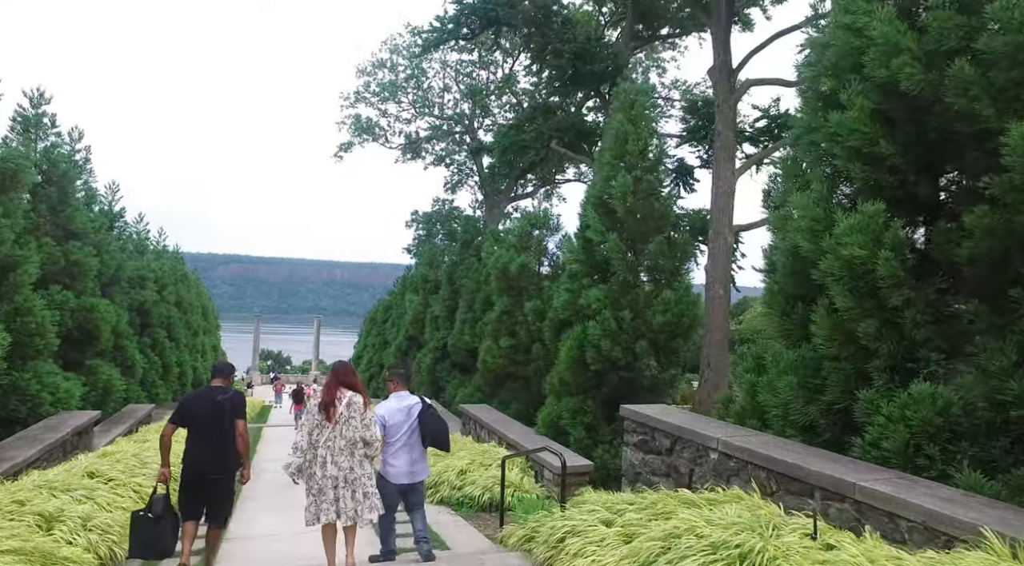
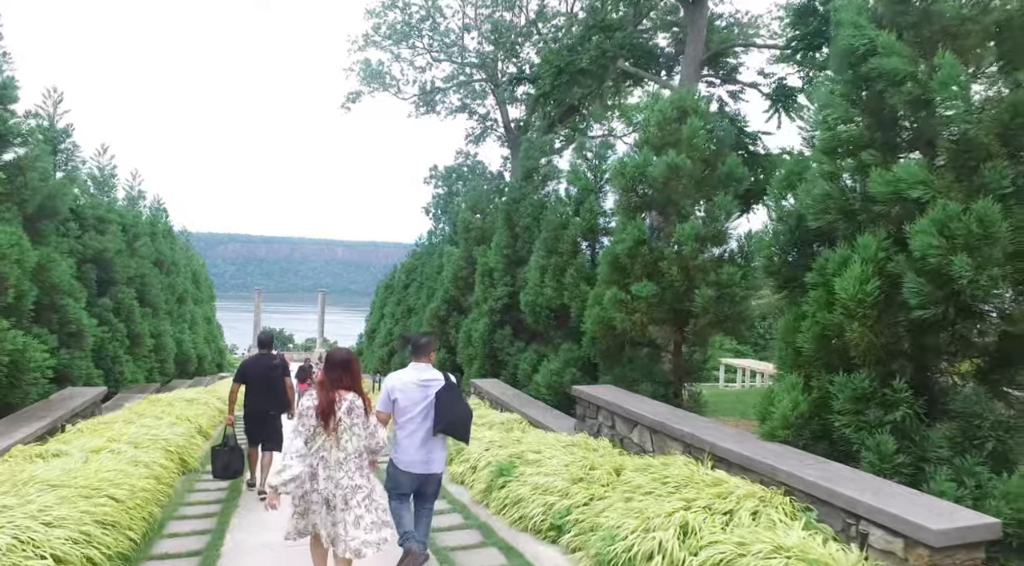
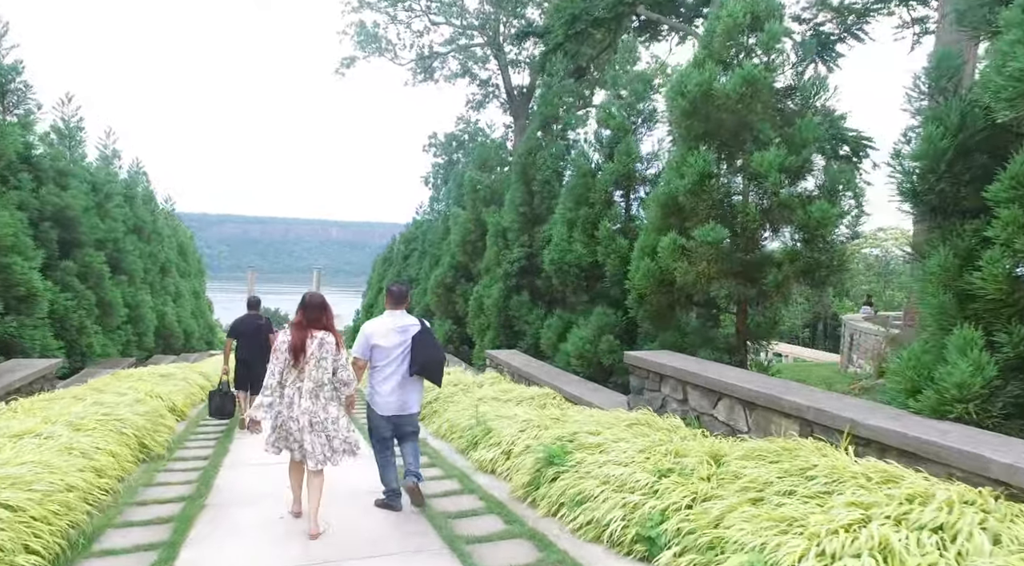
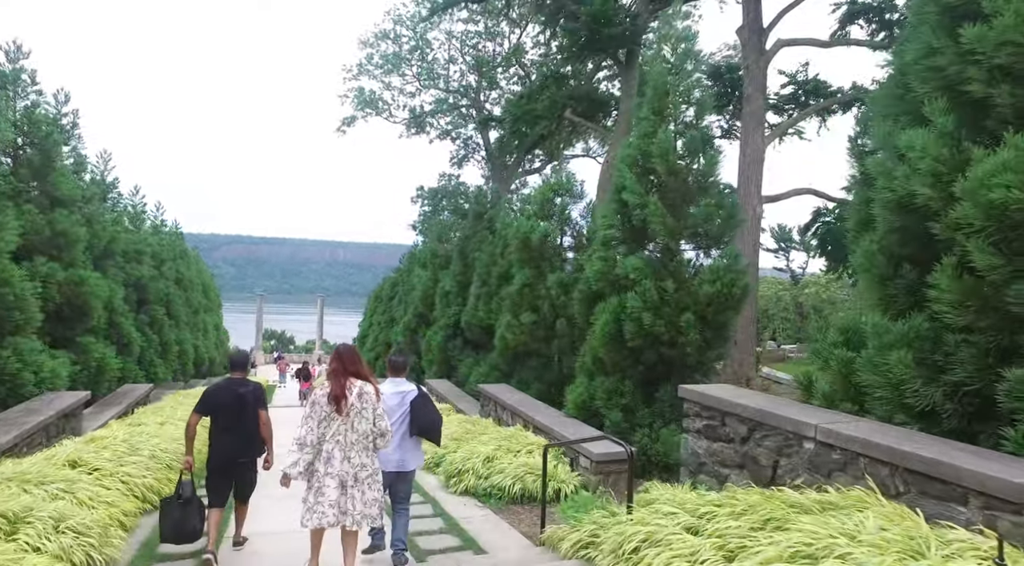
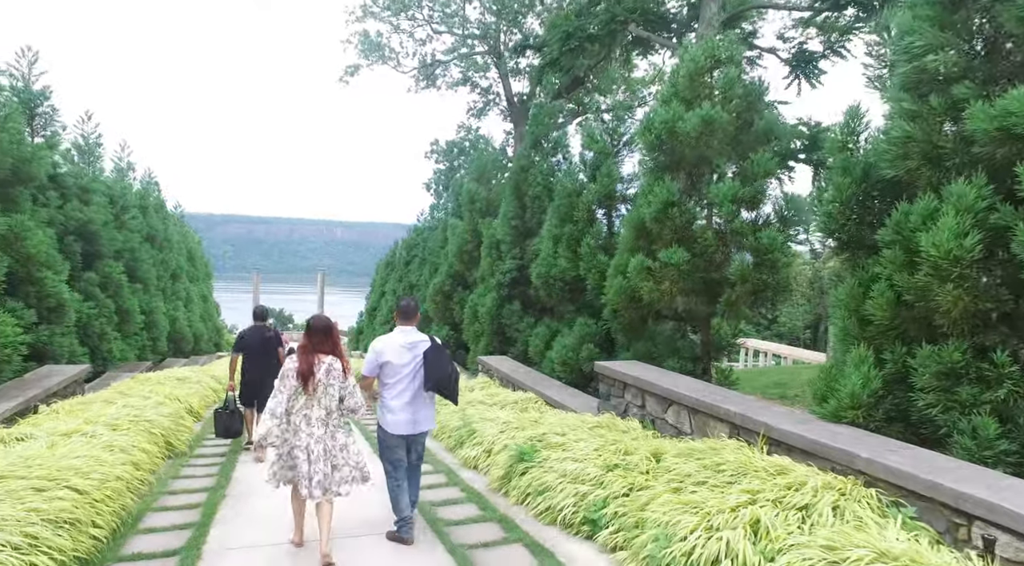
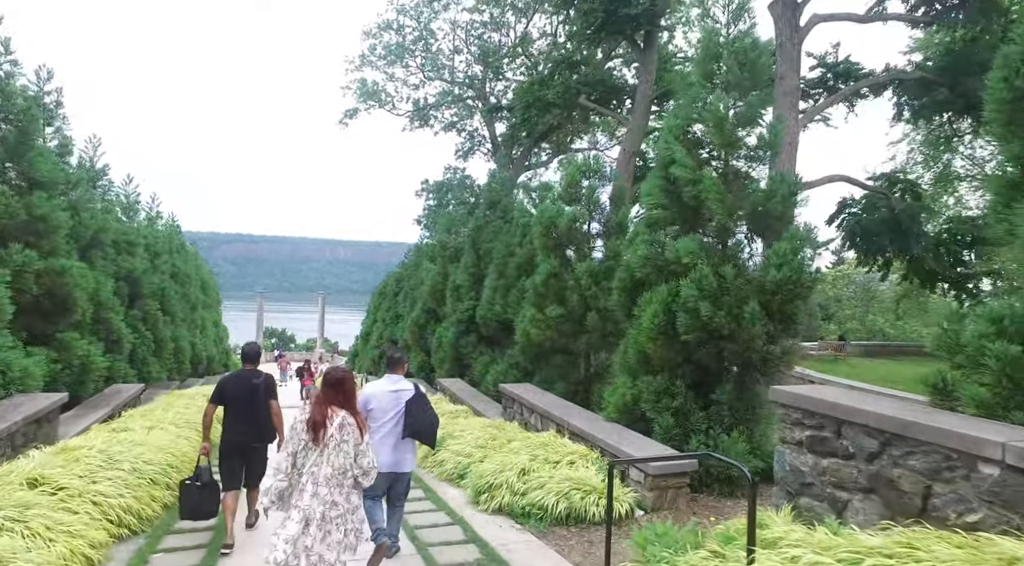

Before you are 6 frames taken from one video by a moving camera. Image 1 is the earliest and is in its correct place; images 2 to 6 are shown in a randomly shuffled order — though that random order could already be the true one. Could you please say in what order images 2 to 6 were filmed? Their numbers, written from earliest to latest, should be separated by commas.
4, 6, 2, 5, 3
